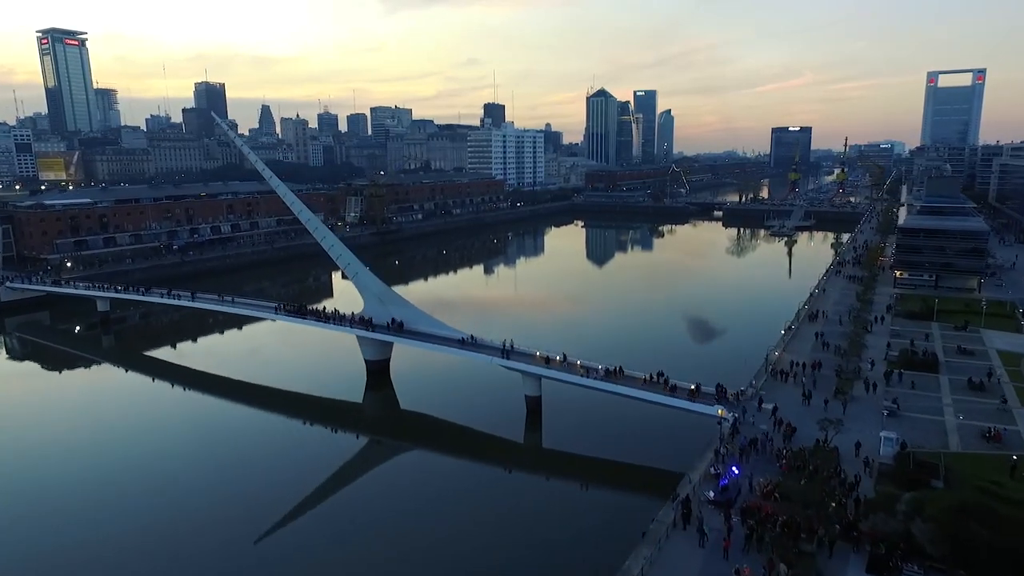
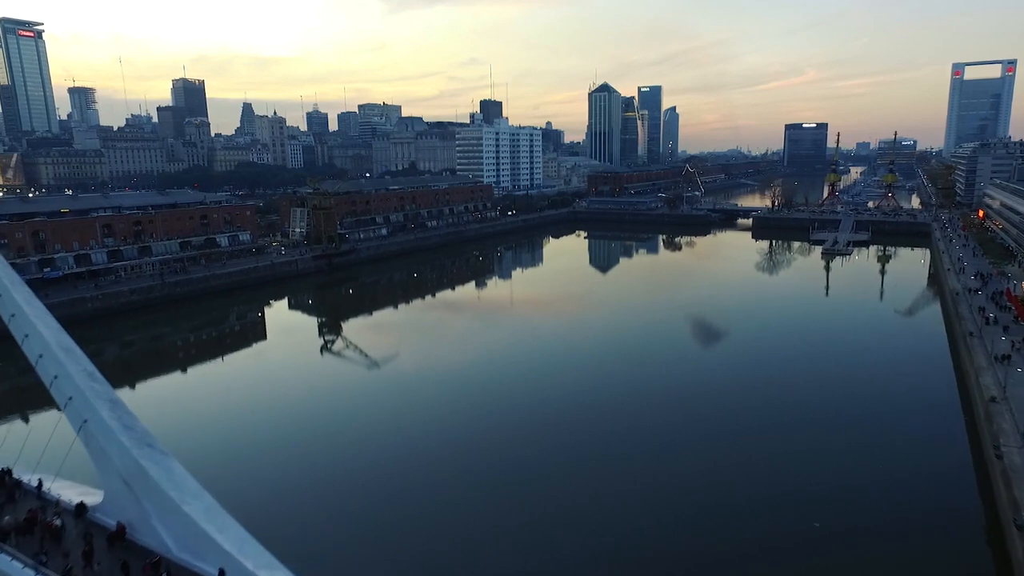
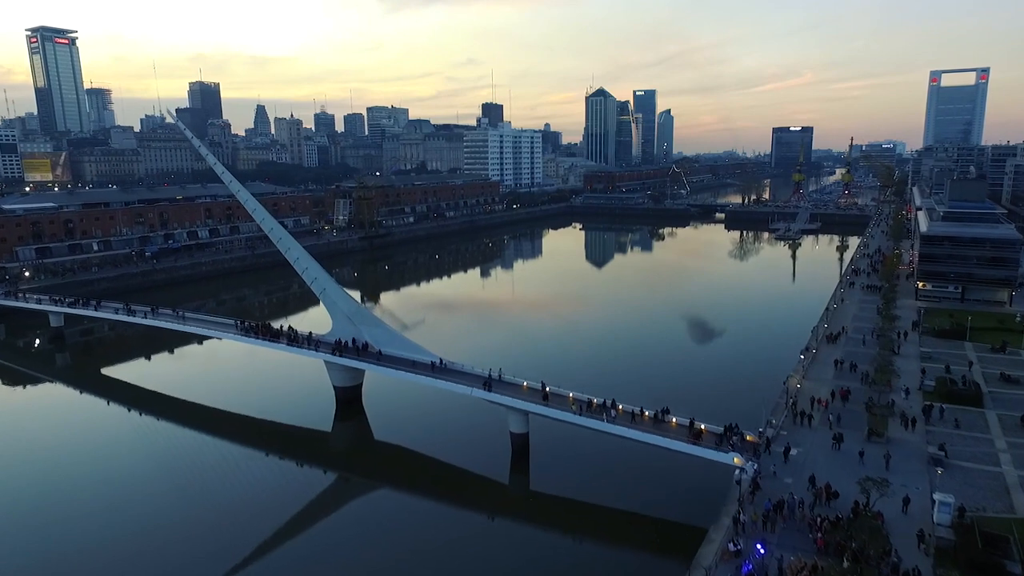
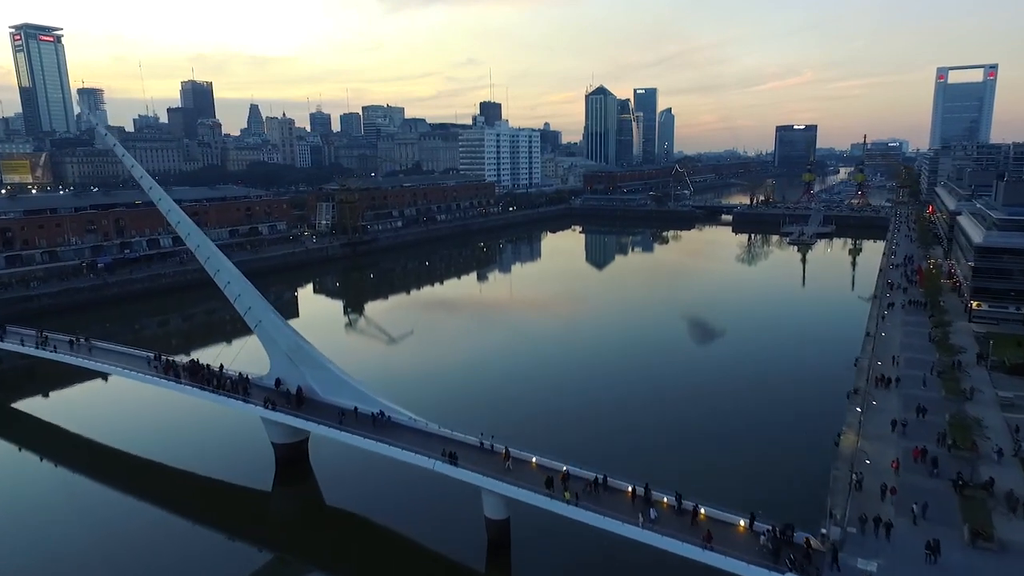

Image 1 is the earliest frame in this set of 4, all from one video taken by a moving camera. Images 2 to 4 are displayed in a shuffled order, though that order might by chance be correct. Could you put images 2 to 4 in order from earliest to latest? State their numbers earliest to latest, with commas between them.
3, 4, 2
